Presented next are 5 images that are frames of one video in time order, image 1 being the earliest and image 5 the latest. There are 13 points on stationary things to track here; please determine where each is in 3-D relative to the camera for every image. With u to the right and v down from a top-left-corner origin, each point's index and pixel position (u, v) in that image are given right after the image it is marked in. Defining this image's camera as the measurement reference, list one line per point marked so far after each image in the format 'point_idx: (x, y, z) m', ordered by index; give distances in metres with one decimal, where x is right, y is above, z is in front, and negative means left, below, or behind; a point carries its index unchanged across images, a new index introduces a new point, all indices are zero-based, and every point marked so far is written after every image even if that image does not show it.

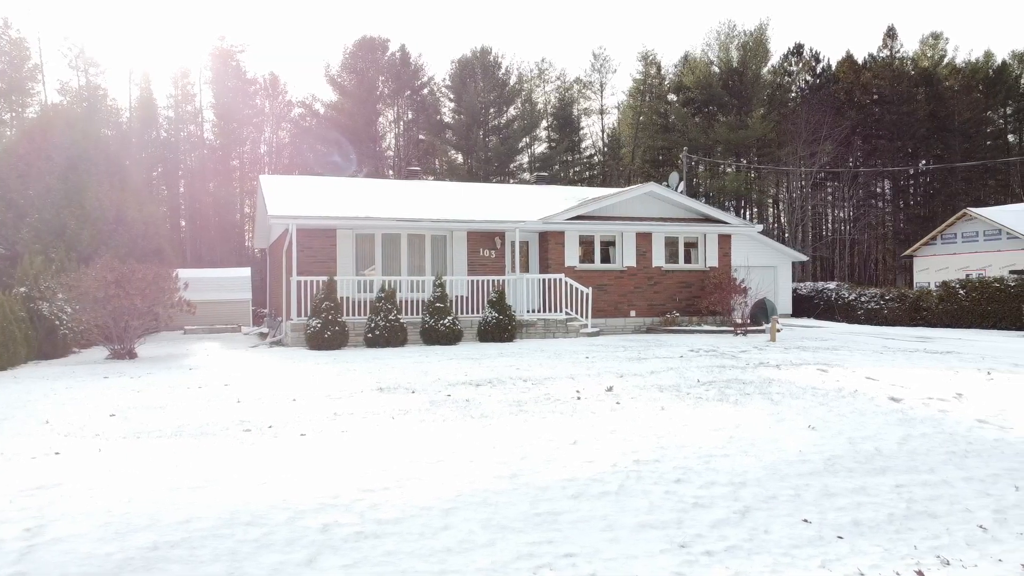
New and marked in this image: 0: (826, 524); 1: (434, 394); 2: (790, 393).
0: (+2.3, -1.8, +6.0) m
1: (-0.9, -1.3, +9.6) m
2: (+3.2, -1.2, +9.5) m
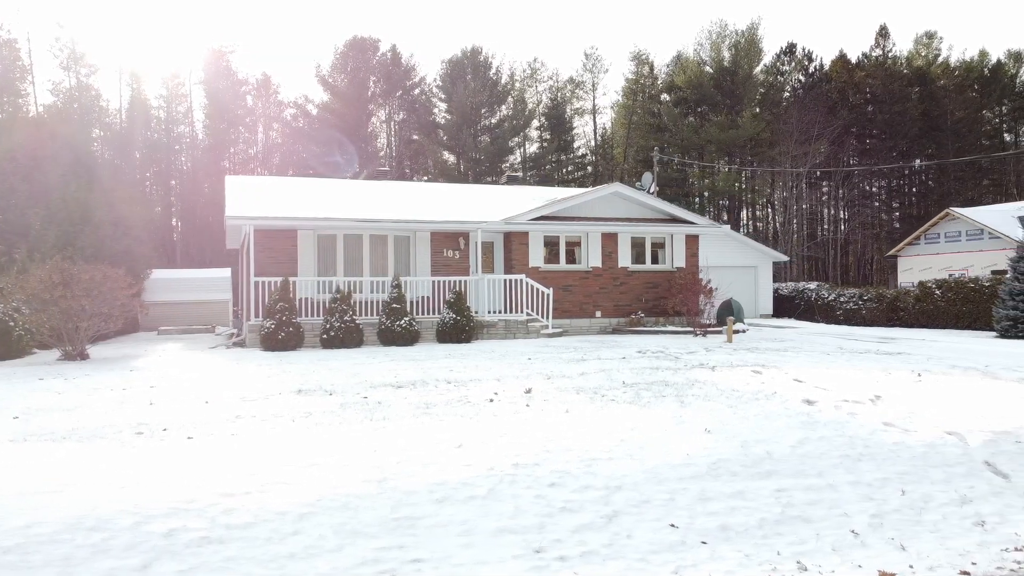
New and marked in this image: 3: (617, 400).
0: (+1.3, -1.8, +6.0) m
1: (-1.9, -1.3, +9.5) m
2: (+2.2, -1.3, +9.4) m
3: (+1.2, -1.3, +9.2) m
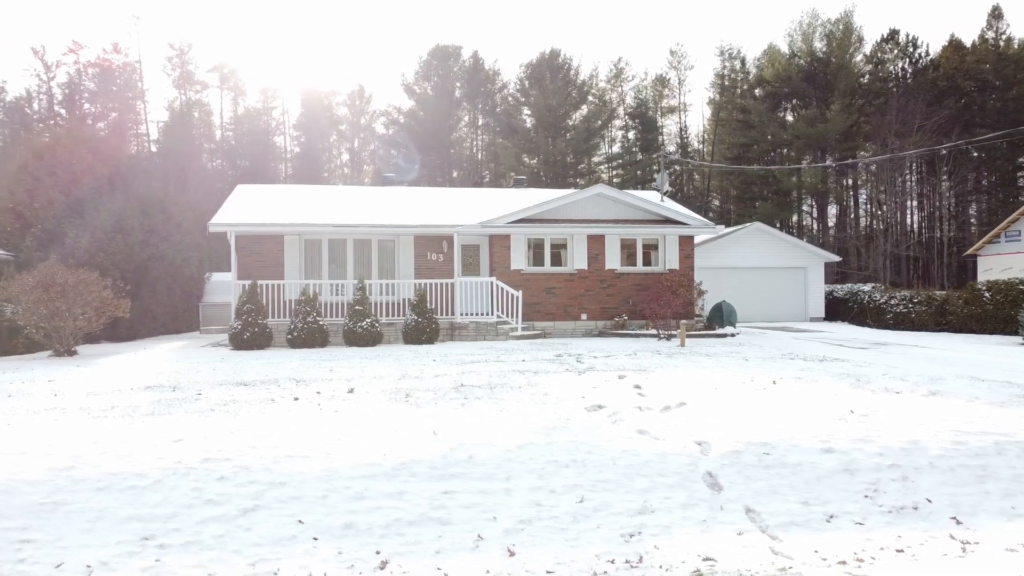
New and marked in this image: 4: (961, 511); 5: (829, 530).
0: (-1.5, -1.8, +6.2) m
1: (-4.2, -1.3, +10.2) m
2: (-0.1, -1.3, +9.5) m
3: (-1.2, -1.3, +9.4) m
4: (+3.8, -1.9, +6.8) m
5: (+2.5, -1.9, +6.4) m
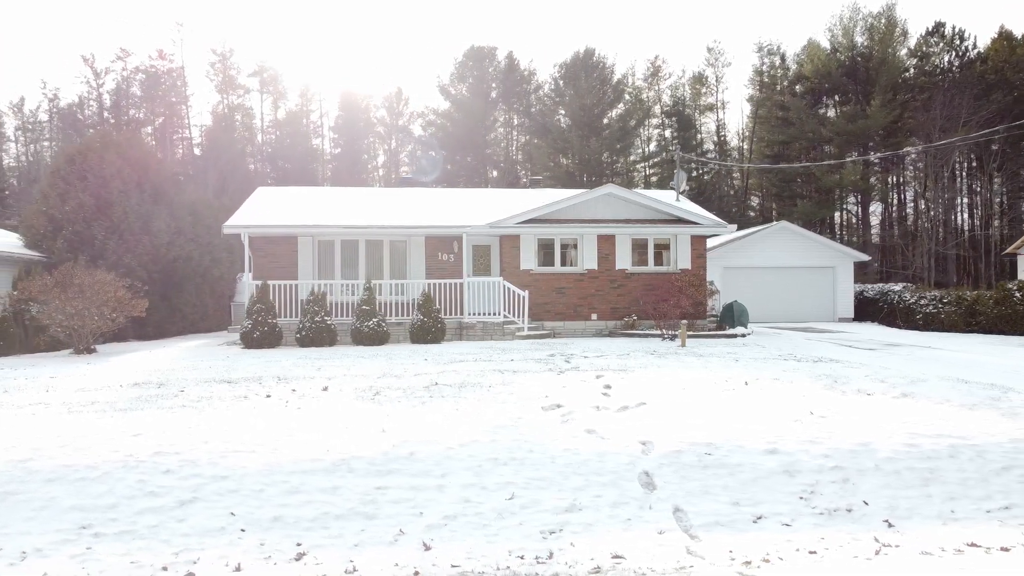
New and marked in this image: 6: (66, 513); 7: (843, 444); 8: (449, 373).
0: (-2.1, -1.8, +6.4) m
1: (-4.6, -1.3, +10.6) m
2: (-0.5, -1.3, +9.6) m
3: (-1.6, -1.3, +9.6) m
4: (+3.2, -1.9, +6.7) m
5: (+1.9, -1.9, +6.4) m
6: (-3.5, -1.8, +6.4) m
7: (+3.2, -1.5, +7.8) m
8: (-0.9, -1.2, +11.7) m
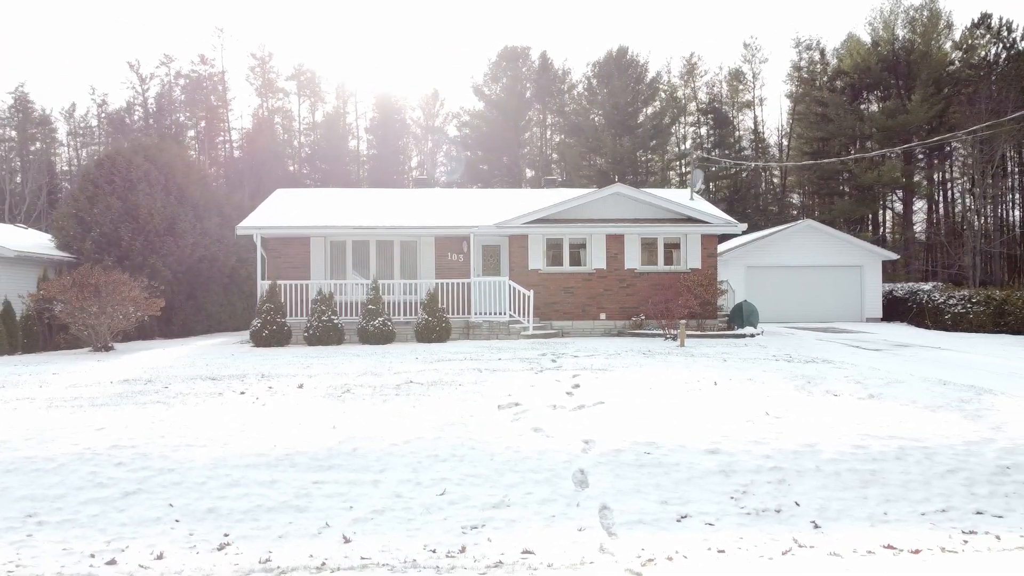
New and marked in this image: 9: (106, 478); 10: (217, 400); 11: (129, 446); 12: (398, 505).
0: (-2.7, -1.8, +6.7) m
1: (-4.9, -1.3, +11.0) m
2: (-1.0, -1.3, +9.8) m
3: (-2.0, -1.3, +9.8) m
4: (+2.6, -1.9, +6.7) m
5: (+1.3, -1.9, +6.4) m
6: (-4.2, -1.8, +6.8) m
7: (+2.7, -1.5, +7.8) m
8: (-1.2, -1.2, +11.9) m
9: (-3.6, -1.7, +7.1) m
10: (-3.6, -1.4, +9.9) m
11: (-3.7, -1.5, +7.7) m
12: (-0.9, -1.8, +6.8) m
